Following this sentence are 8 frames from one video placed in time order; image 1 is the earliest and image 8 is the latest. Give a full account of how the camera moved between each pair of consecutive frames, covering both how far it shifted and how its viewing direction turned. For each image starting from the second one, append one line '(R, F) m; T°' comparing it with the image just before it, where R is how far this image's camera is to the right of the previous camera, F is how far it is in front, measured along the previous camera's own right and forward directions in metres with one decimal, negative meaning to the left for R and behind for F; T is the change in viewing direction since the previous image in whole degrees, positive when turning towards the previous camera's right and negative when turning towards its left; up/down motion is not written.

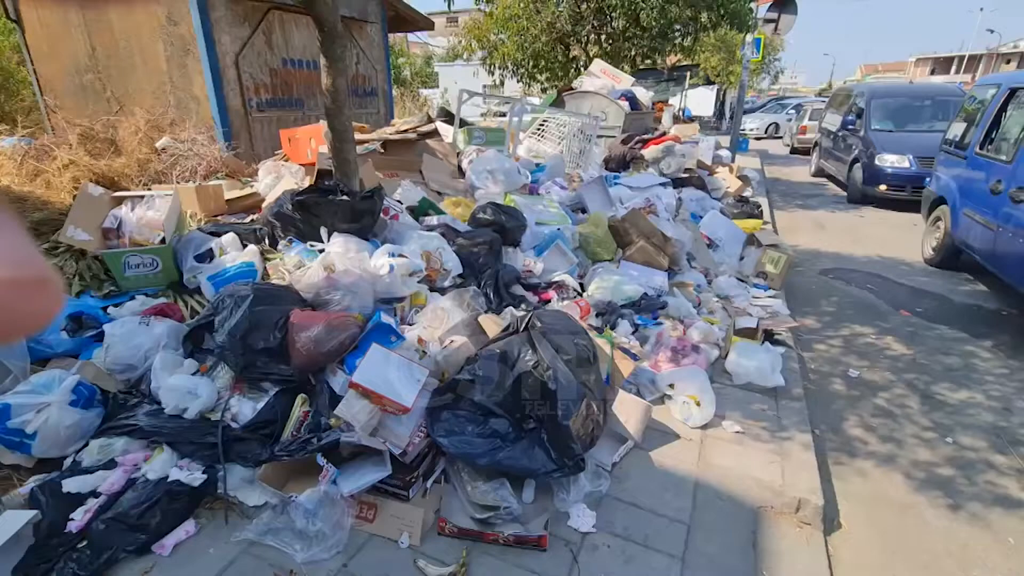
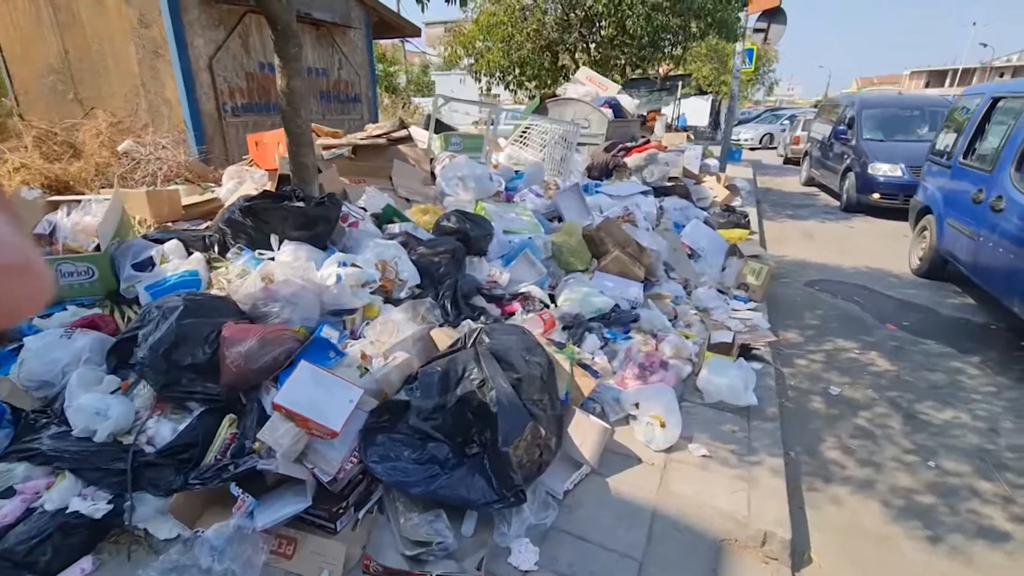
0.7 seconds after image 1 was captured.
(+0.2, +0.2) m; 0°
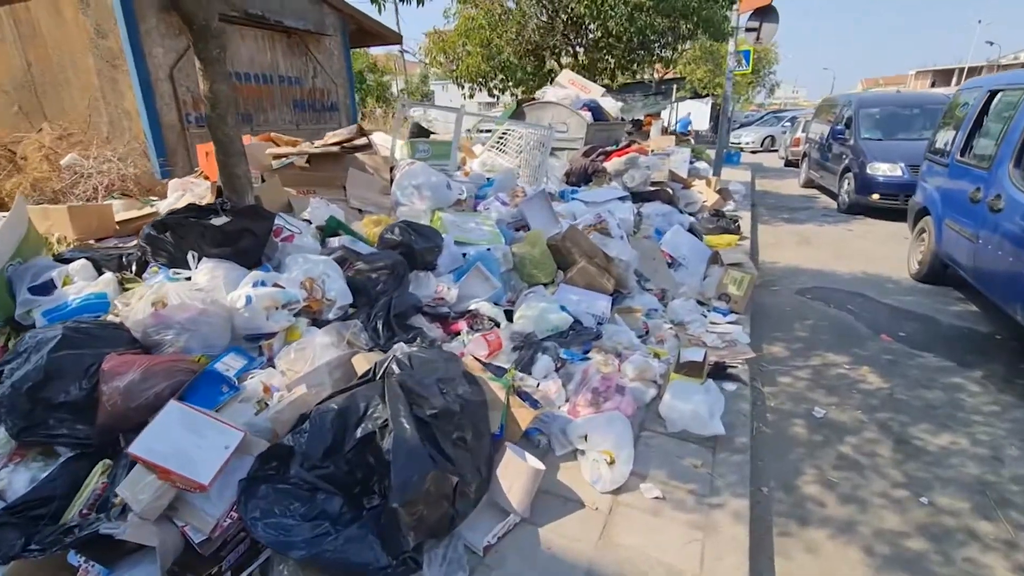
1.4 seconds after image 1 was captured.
(+0.4, +0.3) m; -1°
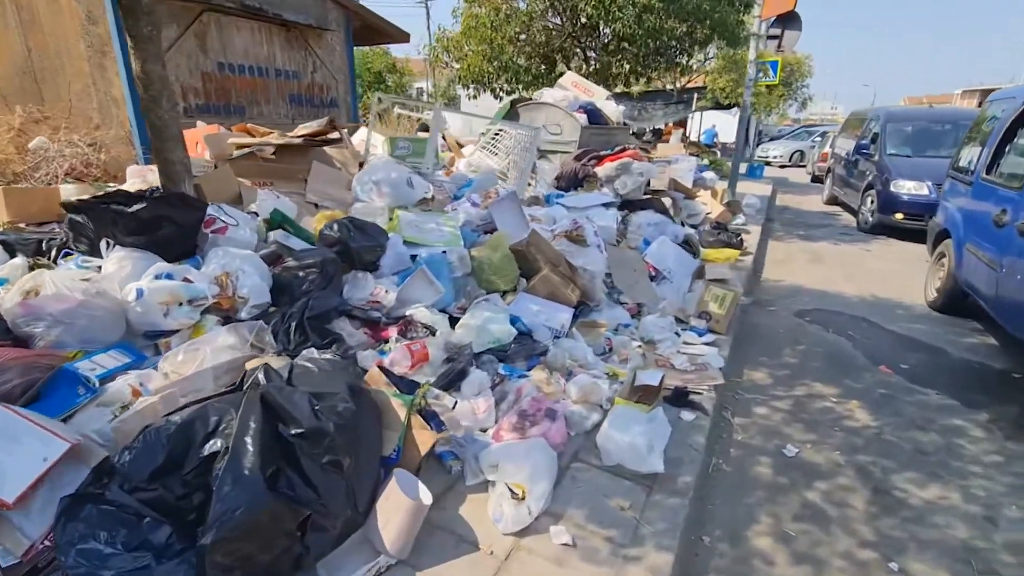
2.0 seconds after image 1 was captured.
(+0.5, +0.3) m; -3°
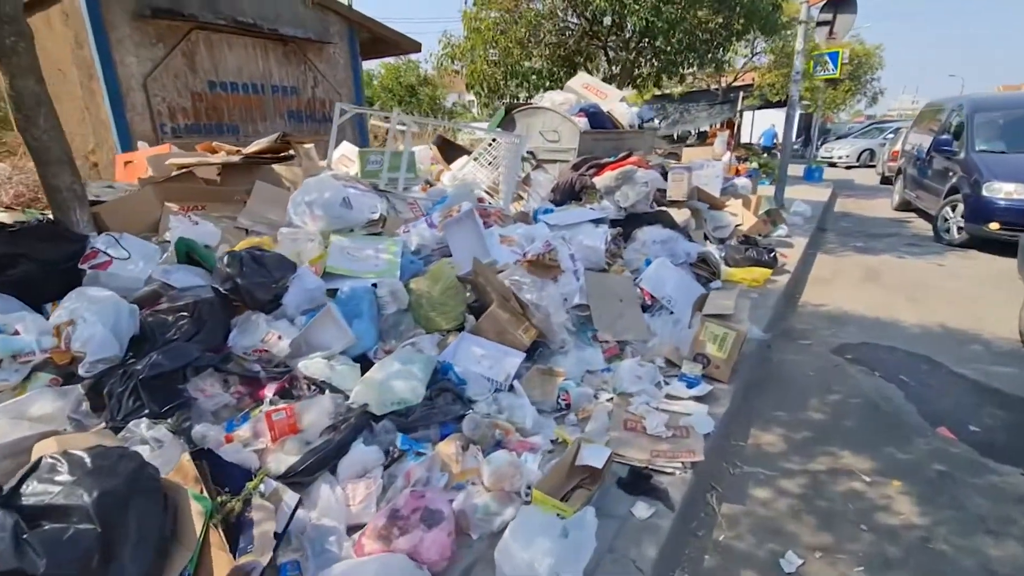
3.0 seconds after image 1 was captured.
(+0.7, +0.7) m; -6°
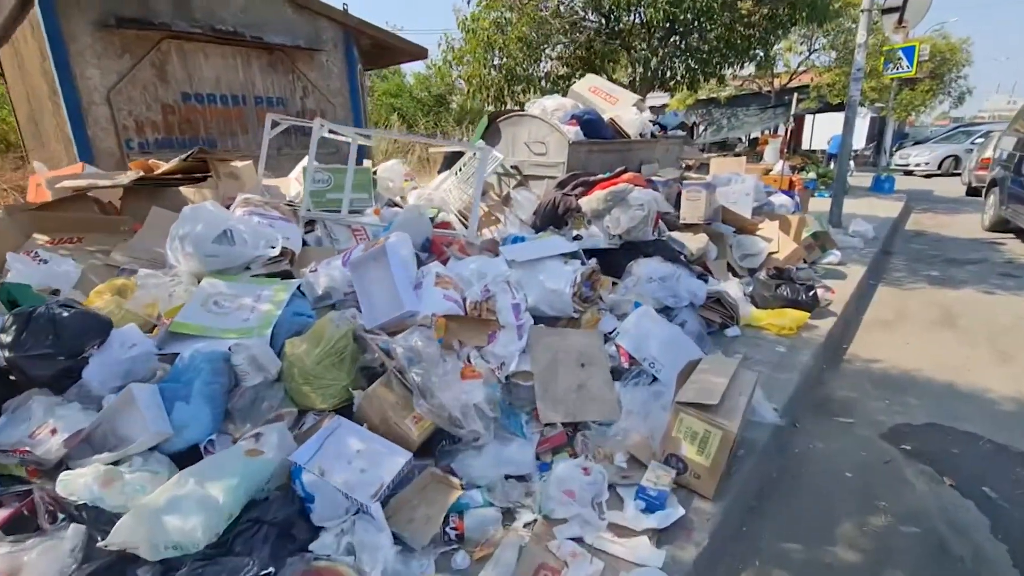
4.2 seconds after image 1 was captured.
(+0.7, +0.9) m; -6°
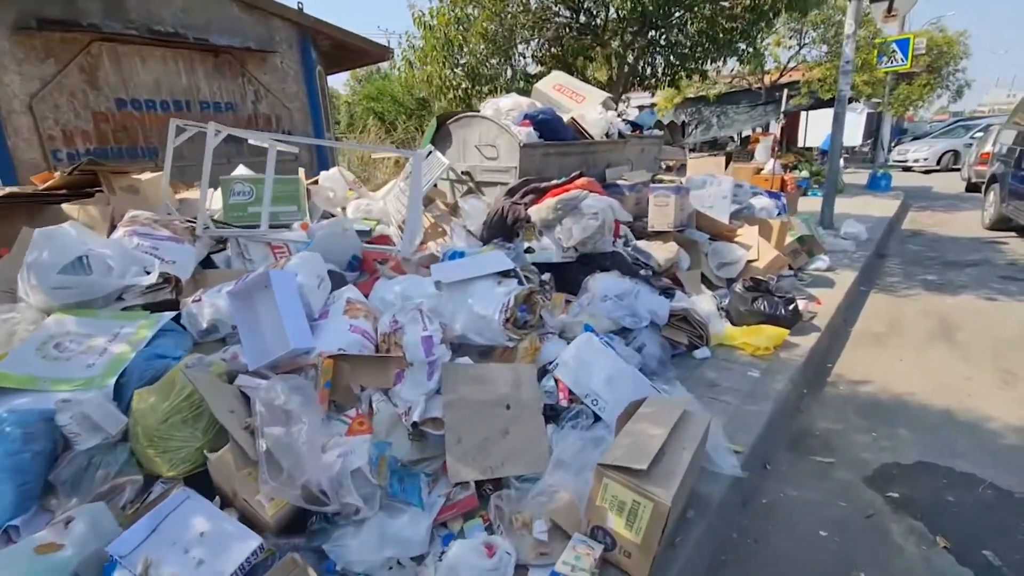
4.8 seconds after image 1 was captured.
(+0.4, +0.4) m; 0°
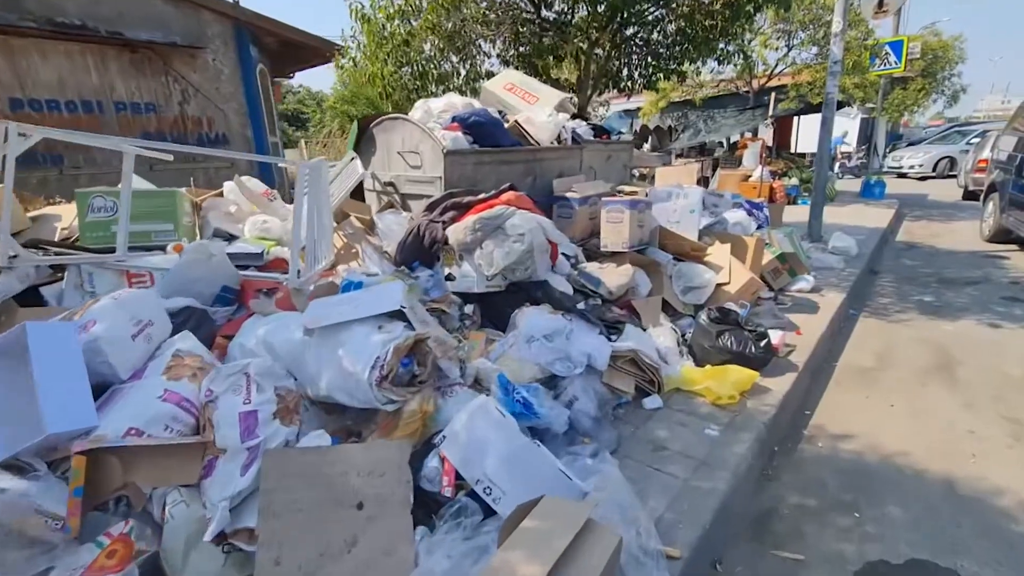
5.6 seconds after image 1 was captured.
(+0.5, +0.6) m; 0°
